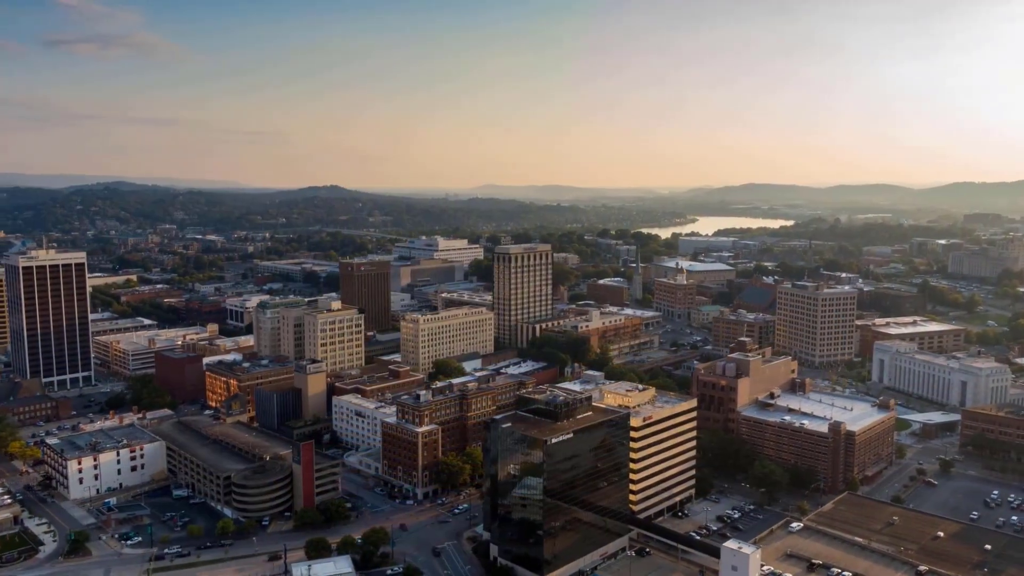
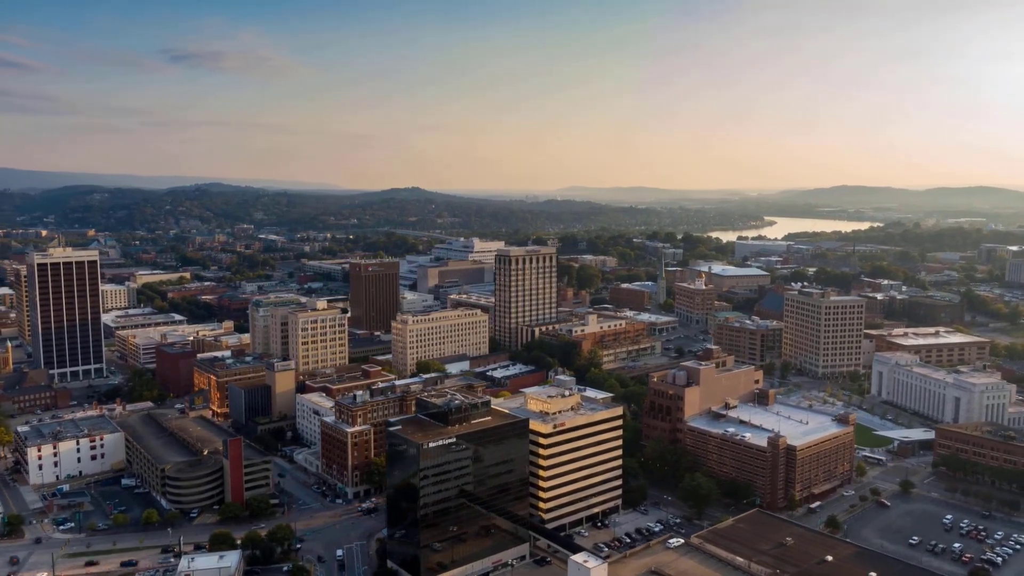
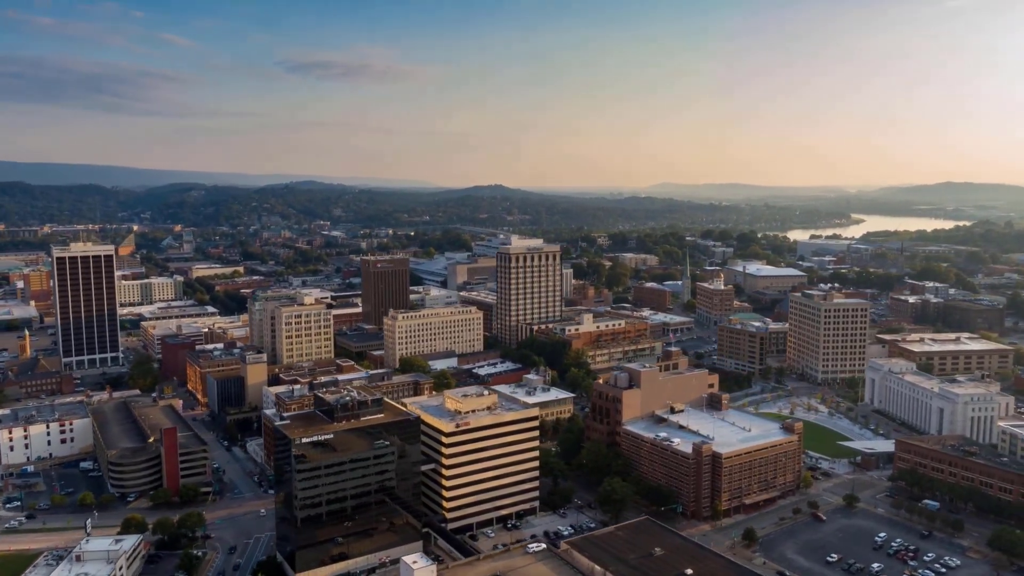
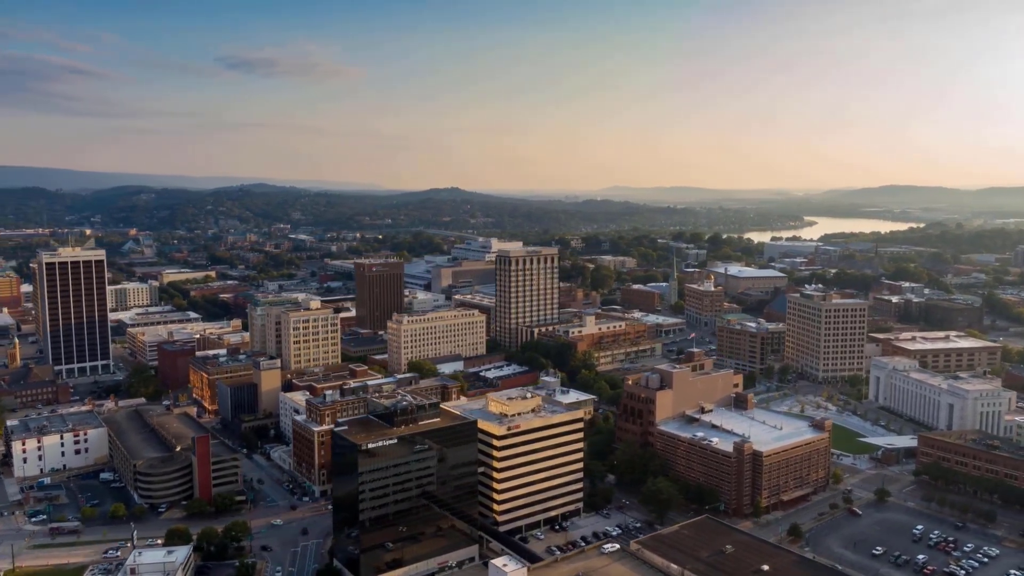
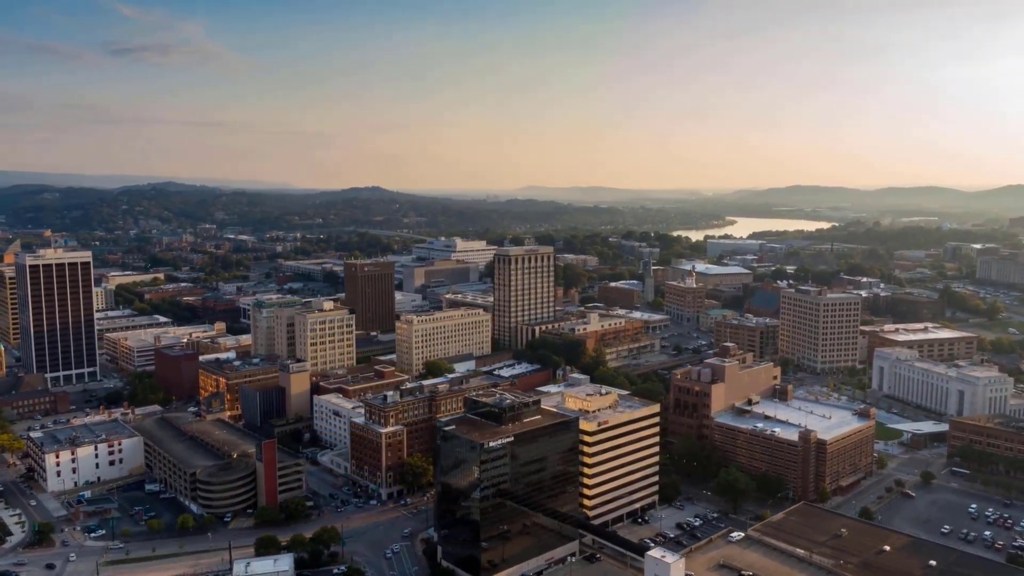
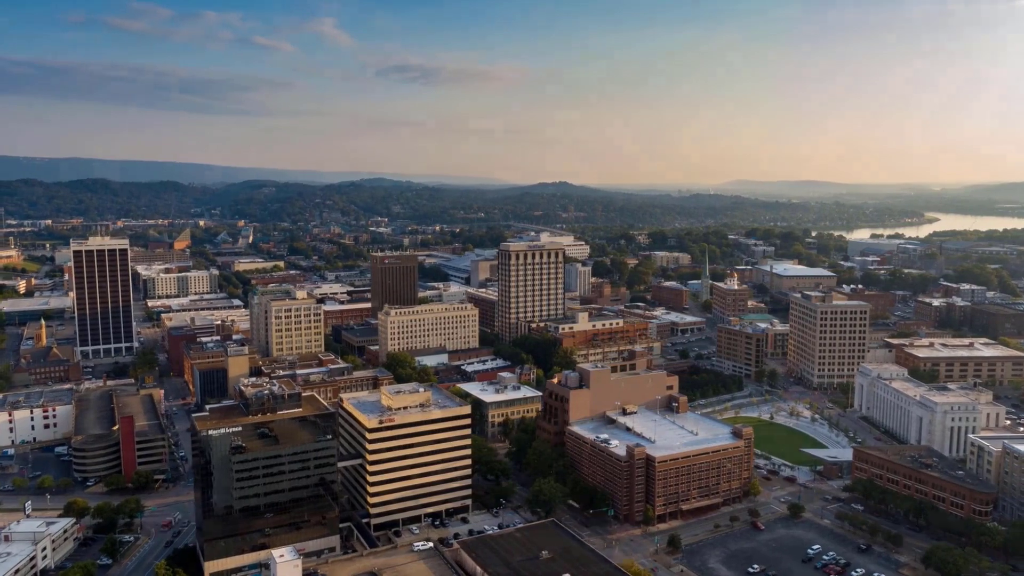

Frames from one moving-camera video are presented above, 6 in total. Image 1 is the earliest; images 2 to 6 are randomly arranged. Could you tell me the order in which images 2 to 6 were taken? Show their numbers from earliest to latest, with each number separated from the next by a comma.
5, 2, 4, 3, 6
